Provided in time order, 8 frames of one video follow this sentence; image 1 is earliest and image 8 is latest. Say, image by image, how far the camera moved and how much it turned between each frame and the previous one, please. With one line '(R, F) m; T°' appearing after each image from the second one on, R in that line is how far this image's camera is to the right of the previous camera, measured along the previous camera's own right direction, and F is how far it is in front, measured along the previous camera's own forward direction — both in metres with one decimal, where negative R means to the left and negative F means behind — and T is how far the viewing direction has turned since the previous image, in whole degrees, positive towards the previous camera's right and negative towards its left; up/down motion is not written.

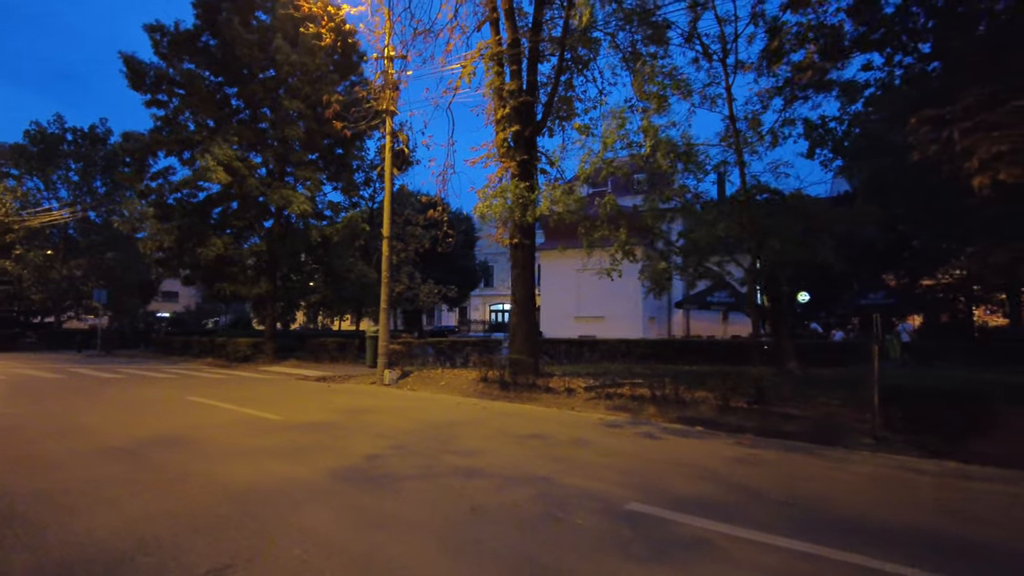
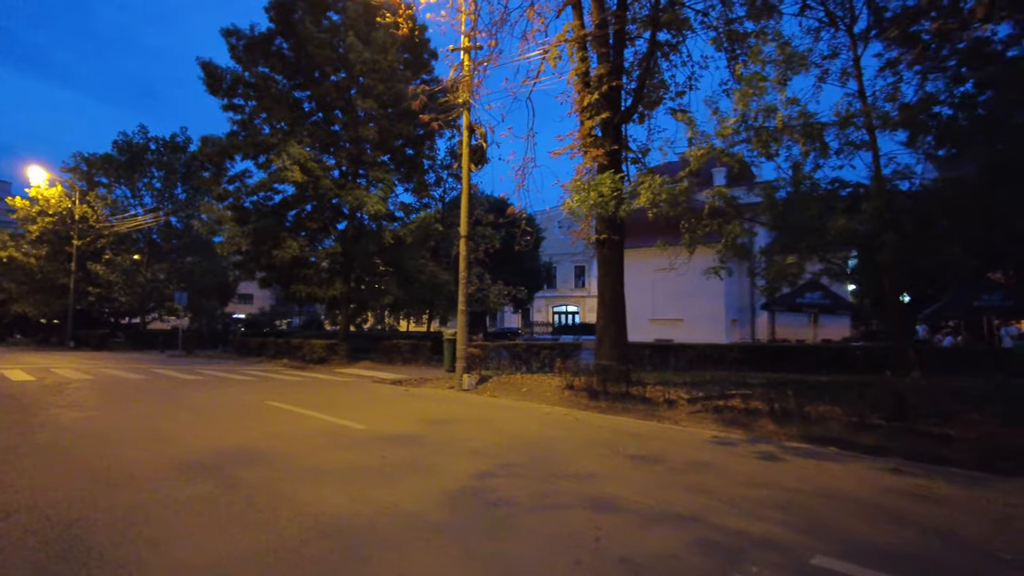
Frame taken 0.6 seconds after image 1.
(-0.7, +1.0) m; -6°
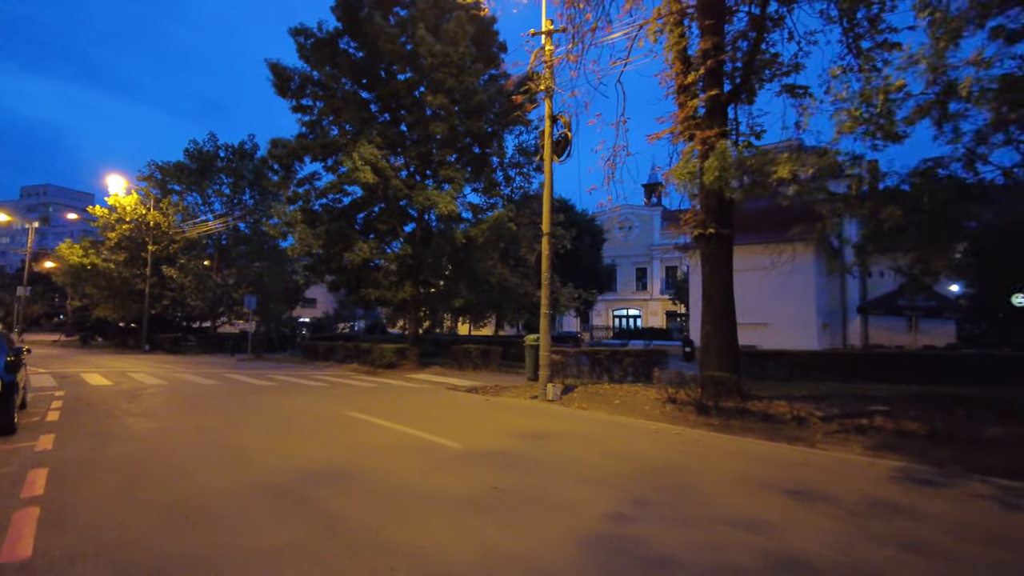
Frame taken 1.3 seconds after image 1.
(-0.9, +1.2) m; -5°
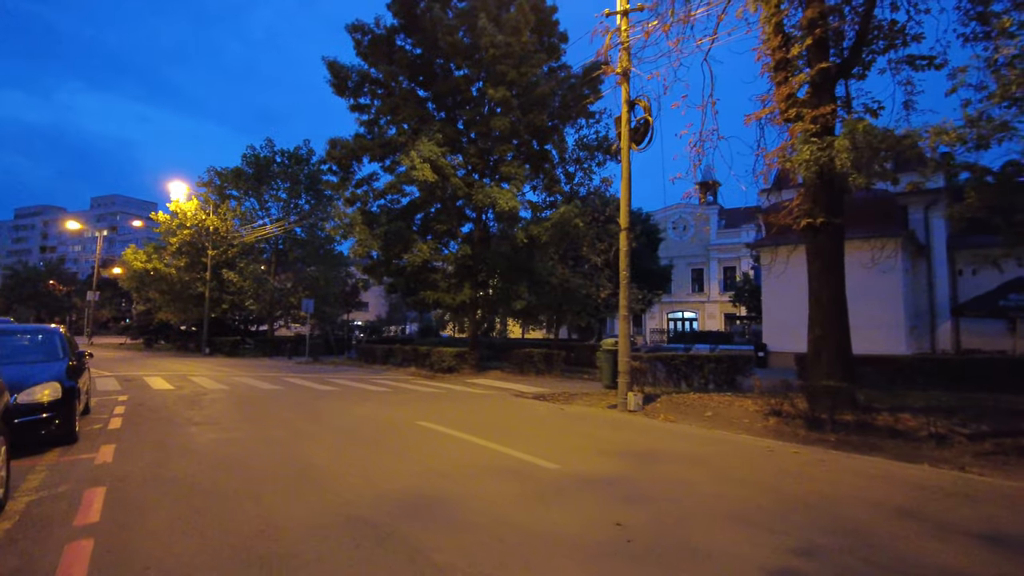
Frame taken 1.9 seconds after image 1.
(-0.7, +1.1) m; -4°
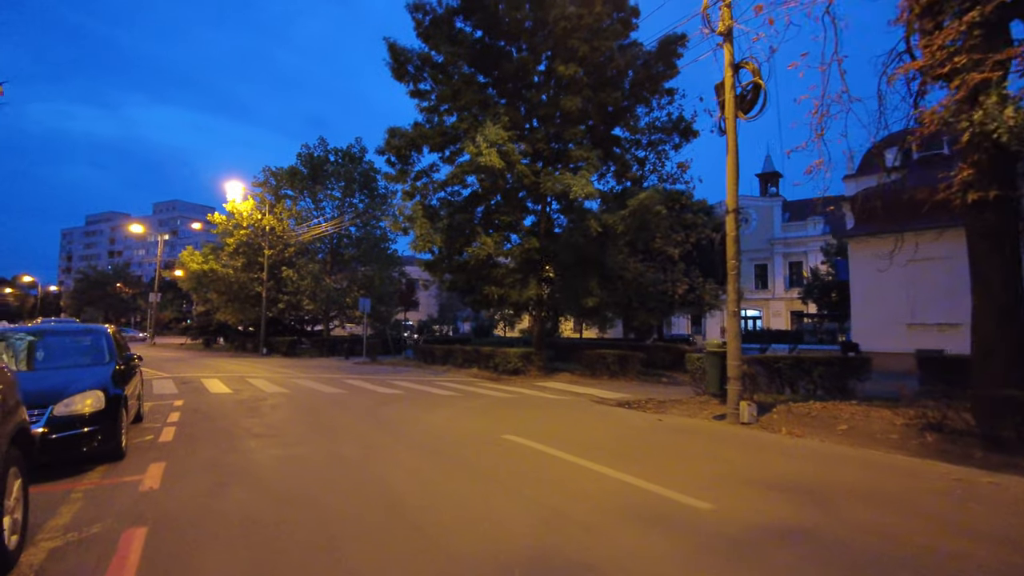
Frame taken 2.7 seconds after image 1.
(-0.9, +1.6) m; -4°
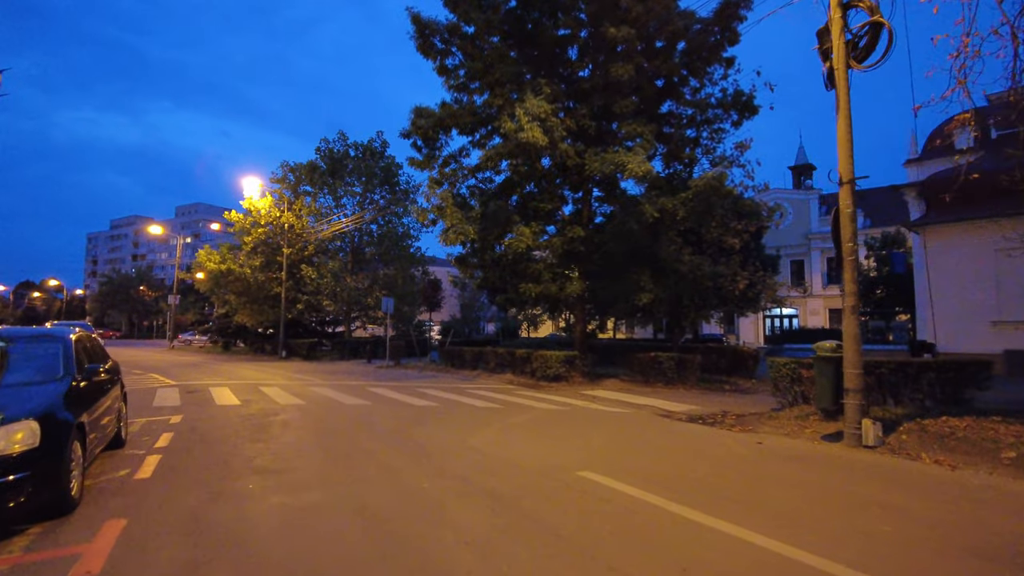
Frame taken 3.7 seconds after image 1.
(-0.7, +2.2) m; -2°
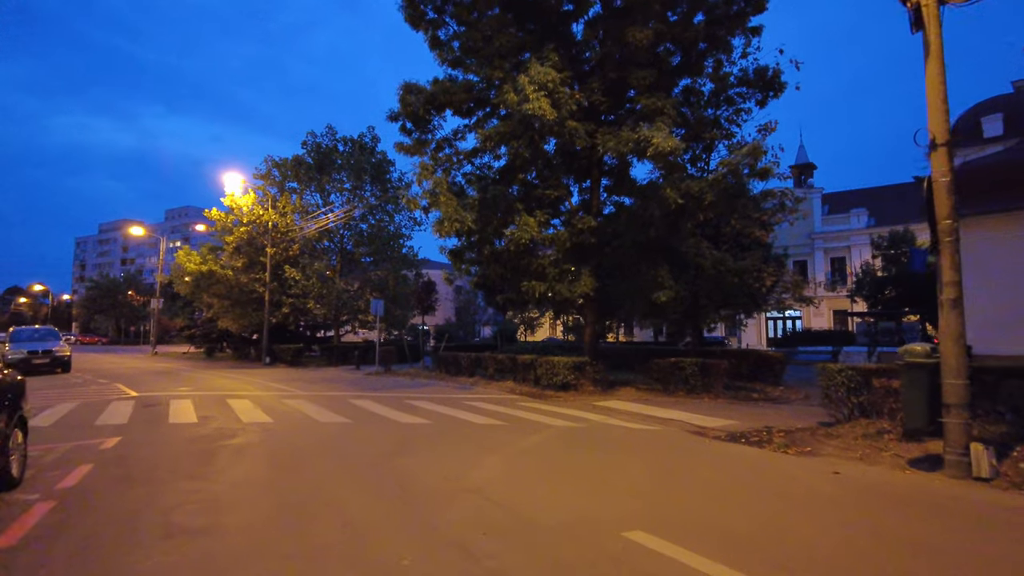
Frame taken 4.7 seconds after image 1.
(-0.2, +2.1) m; +1°
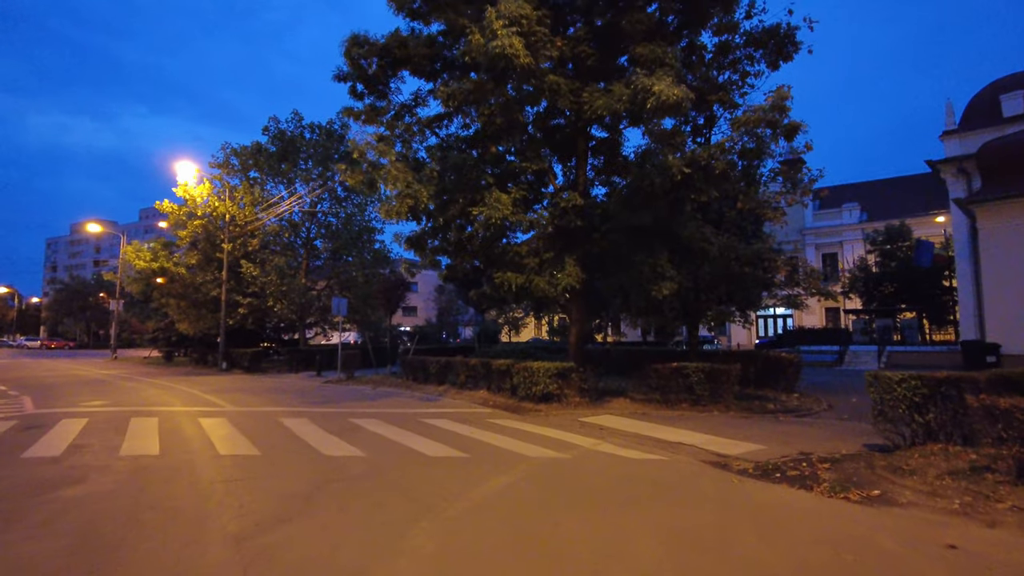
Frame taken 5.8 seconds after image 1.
(+0.4, +2.7) m; +1°
